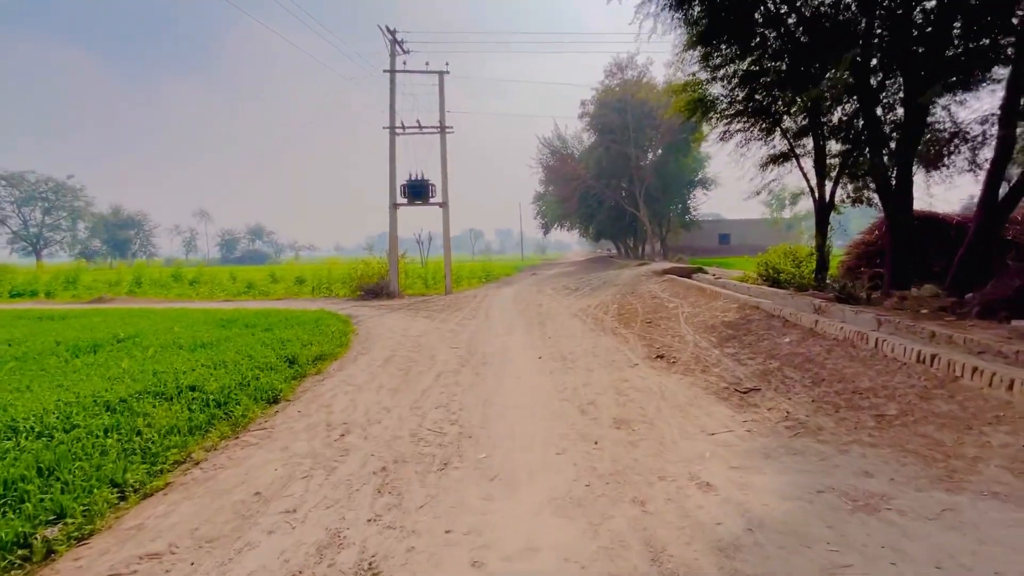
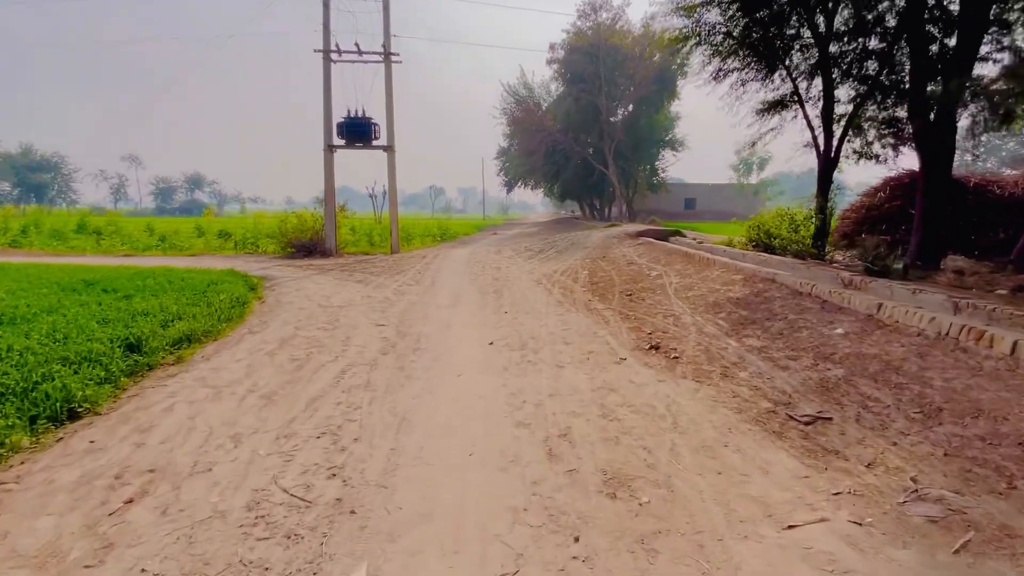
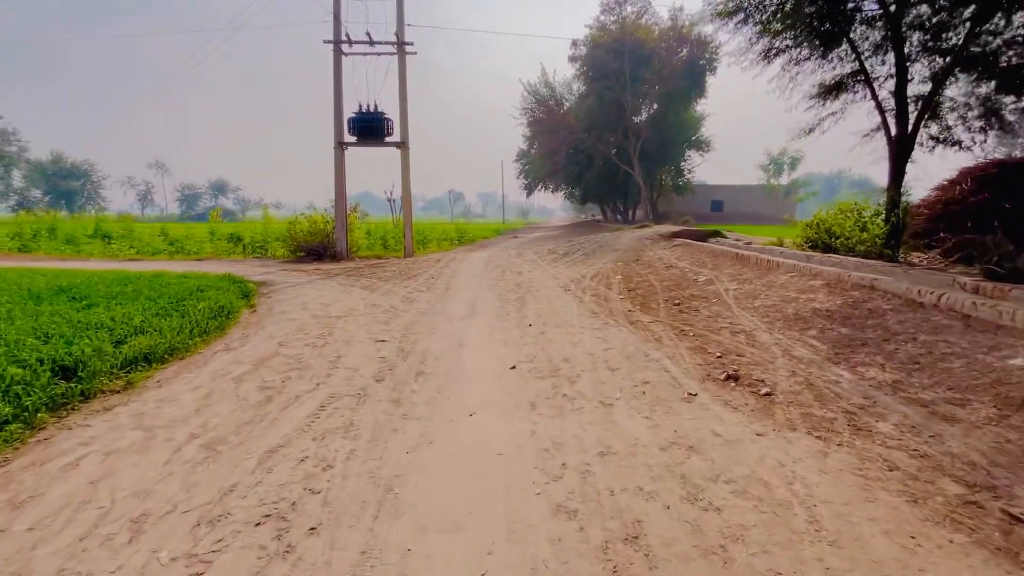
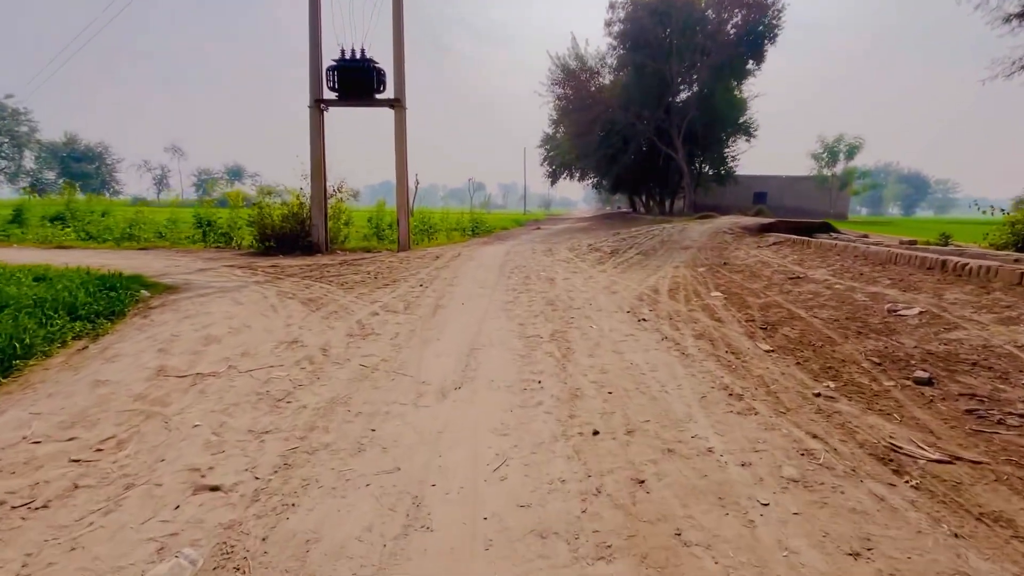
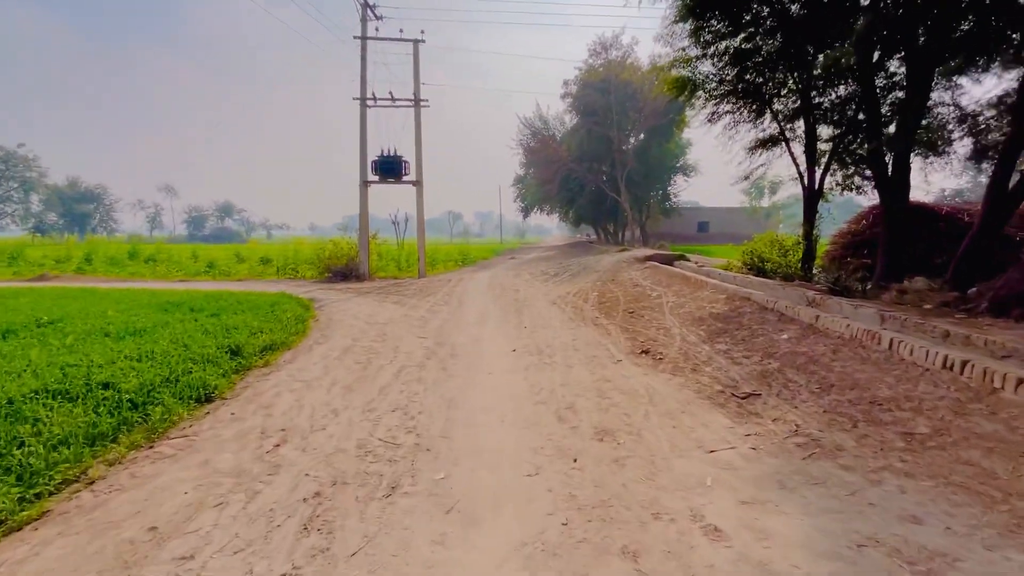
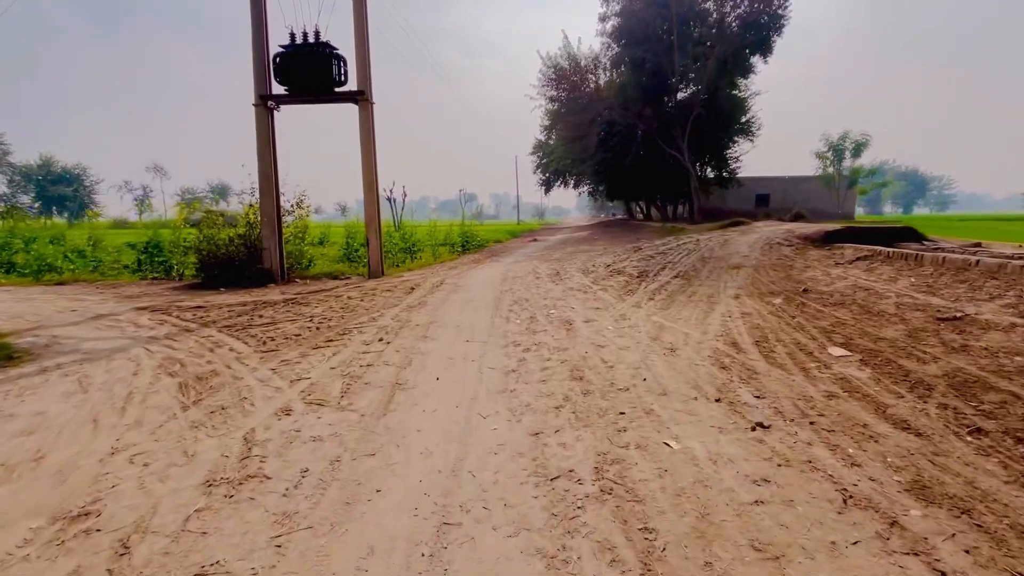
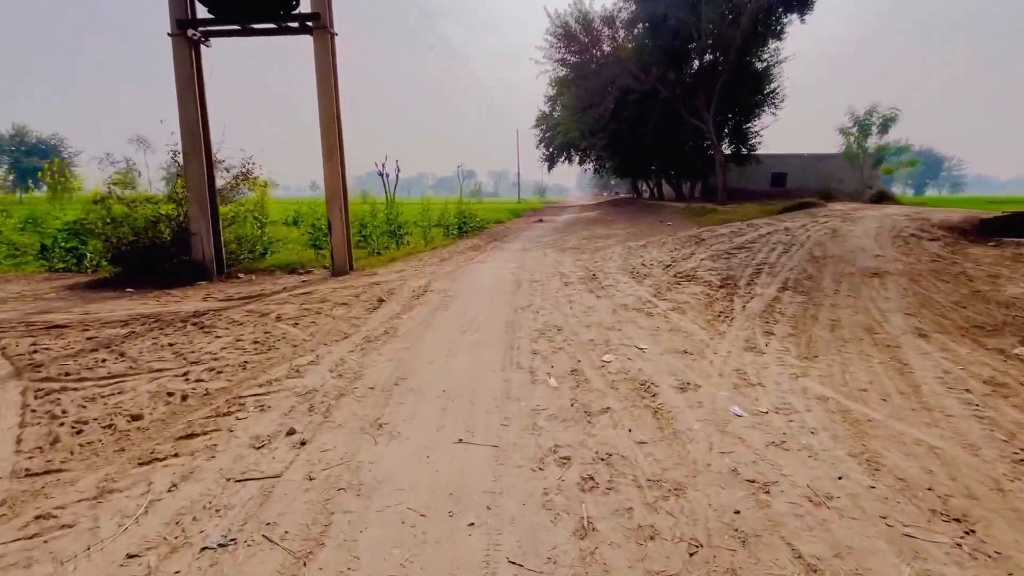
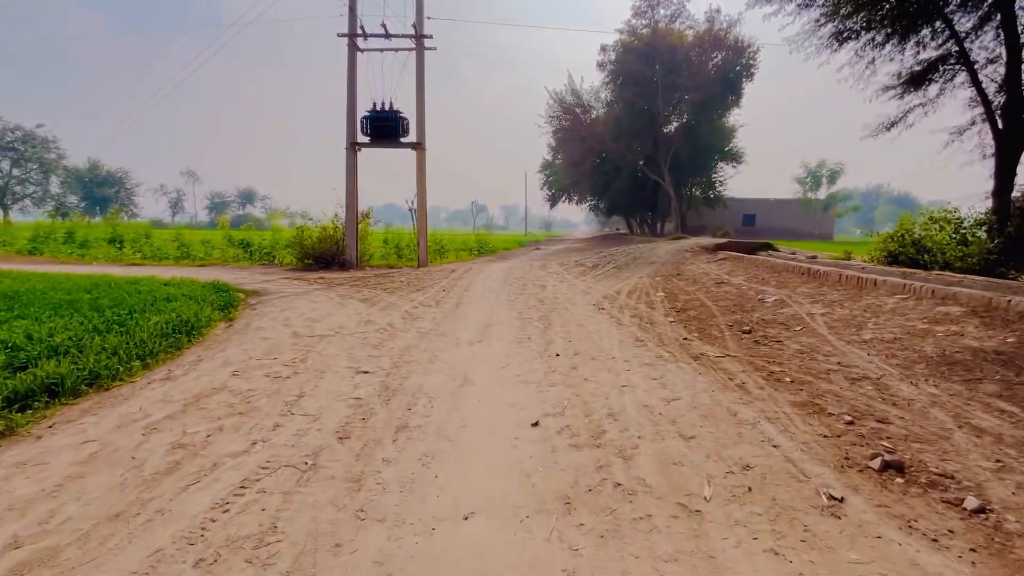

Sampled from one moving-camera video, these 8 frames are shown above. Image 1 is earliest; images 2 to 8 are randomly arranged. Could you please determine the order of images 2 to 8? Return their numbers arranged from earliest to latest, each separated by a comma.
5, 2, 3, 8, 4, 6, 7
